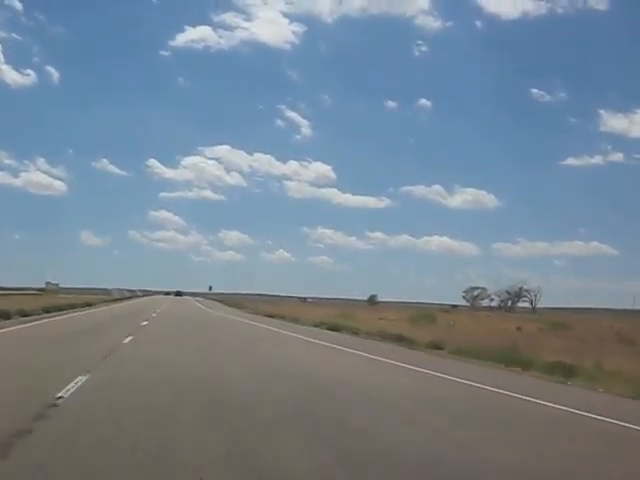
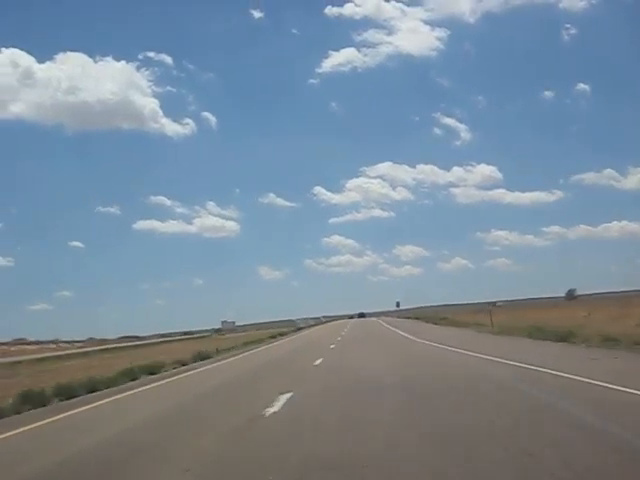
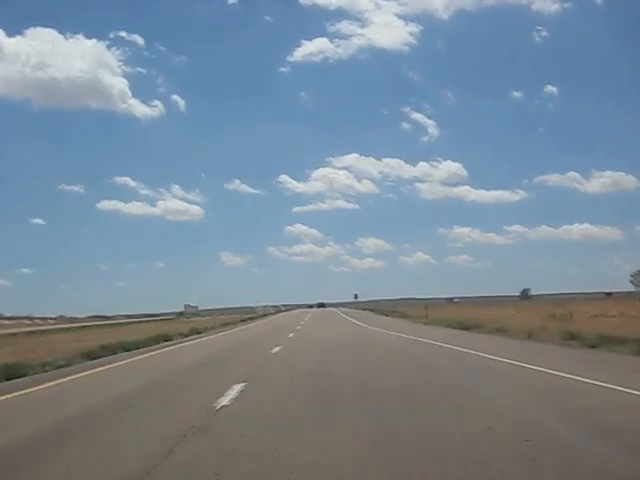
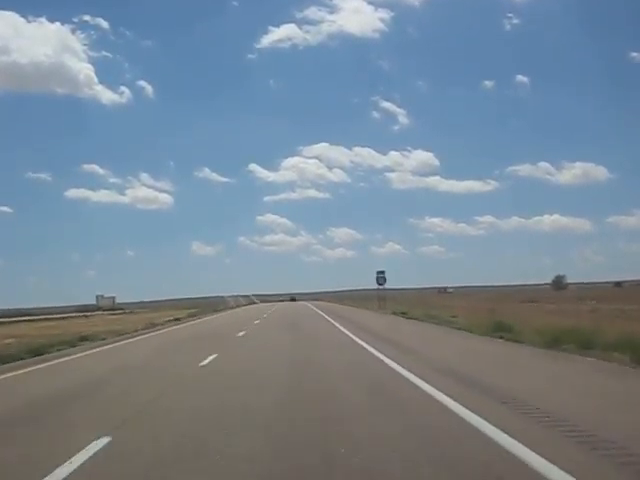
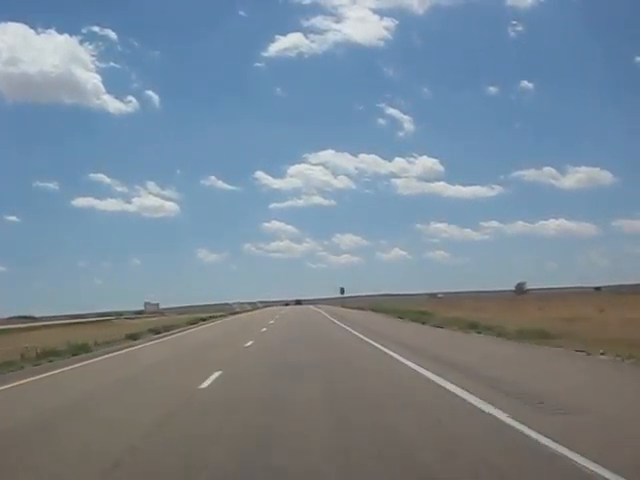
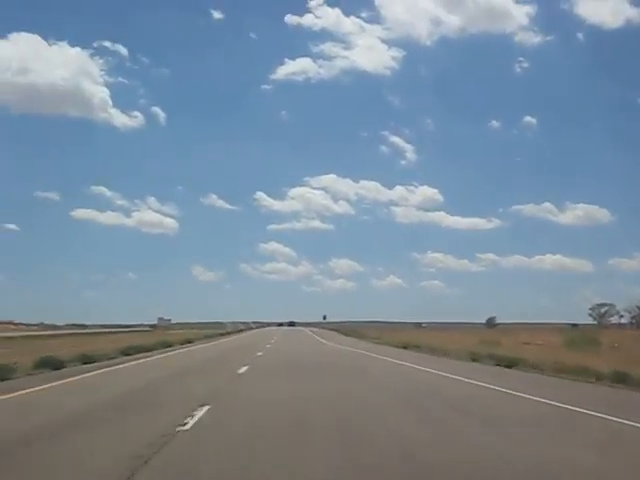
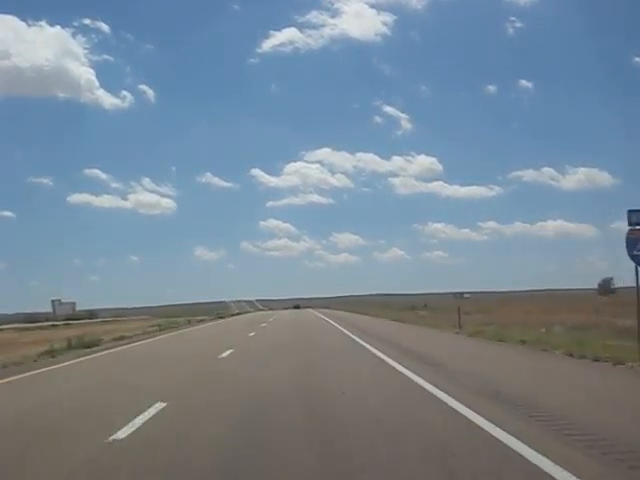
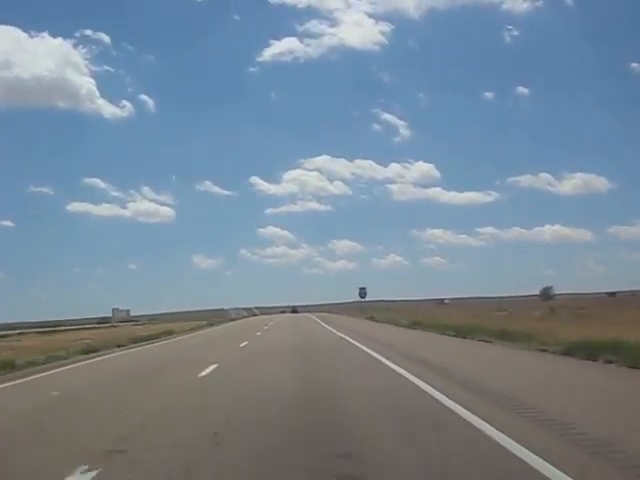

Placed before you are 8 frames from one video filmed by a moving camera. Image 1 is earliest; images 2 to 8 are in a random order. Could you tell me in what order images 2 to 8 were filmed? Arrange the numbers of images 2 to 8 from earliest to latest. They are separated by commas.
6, 3, 2, 5, 8, 4, 7
